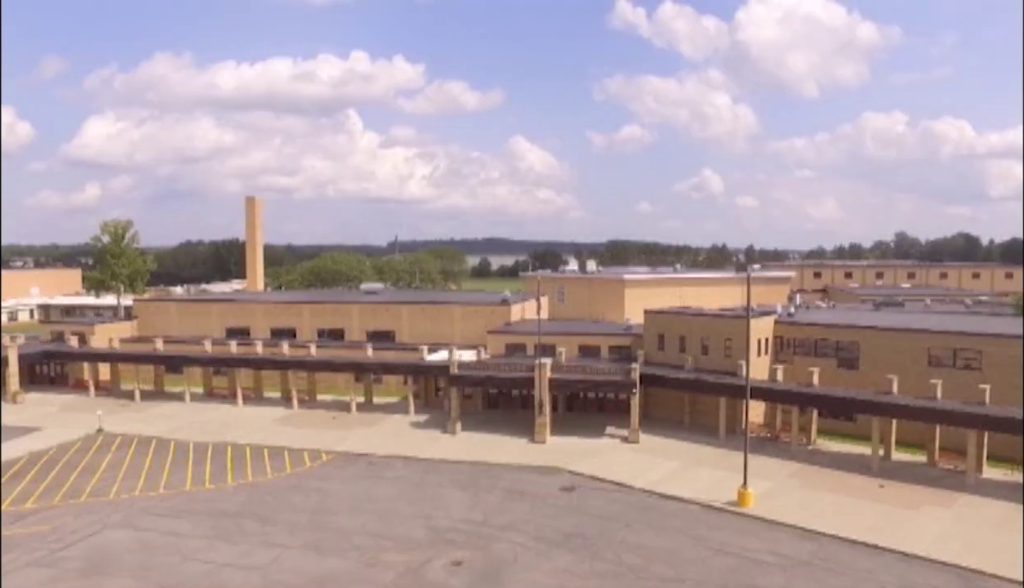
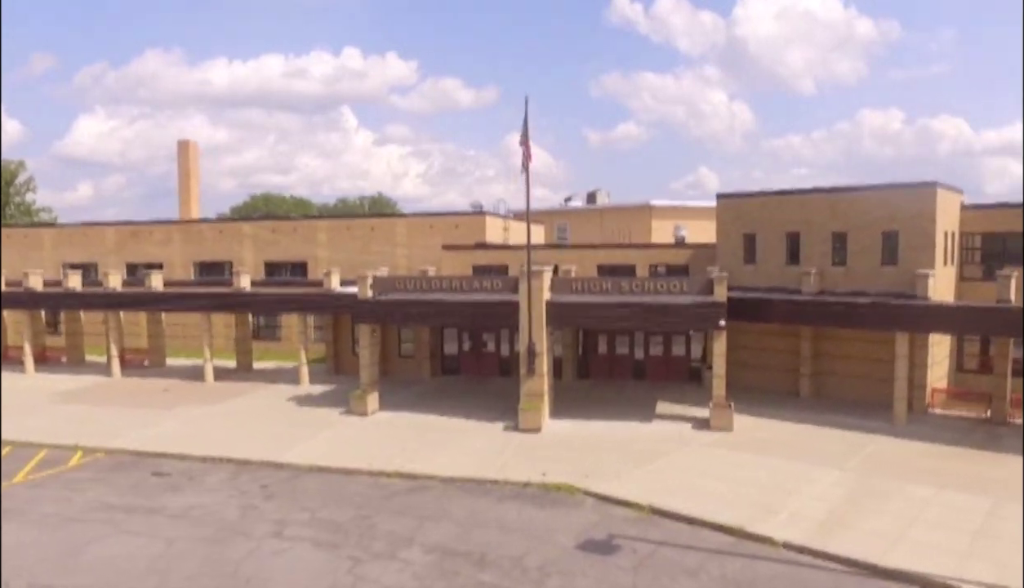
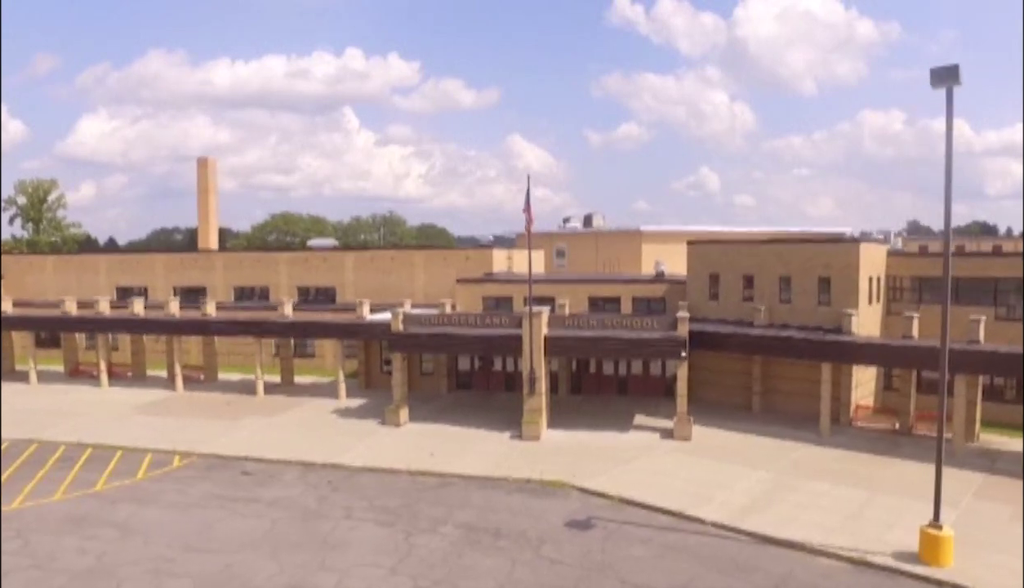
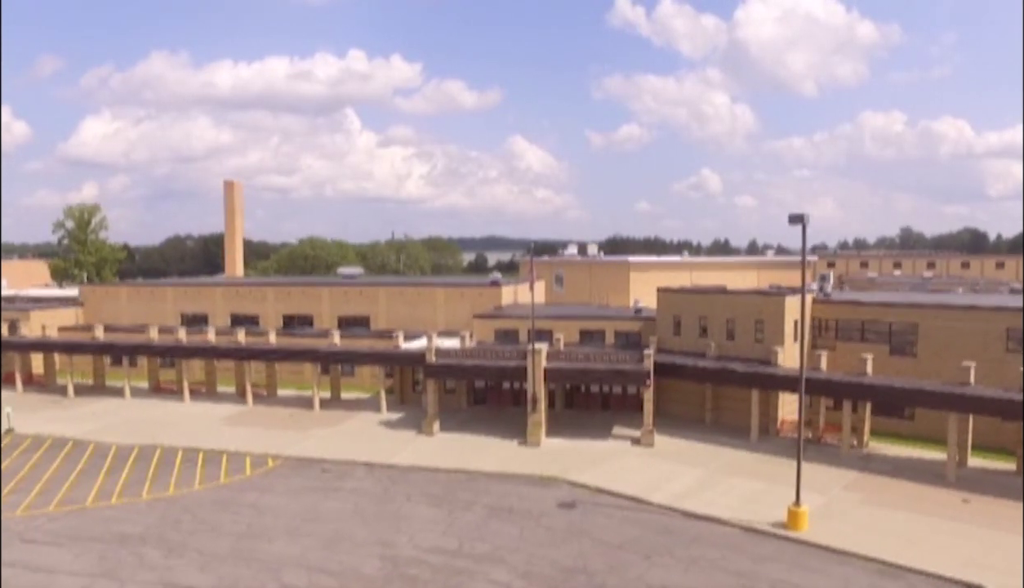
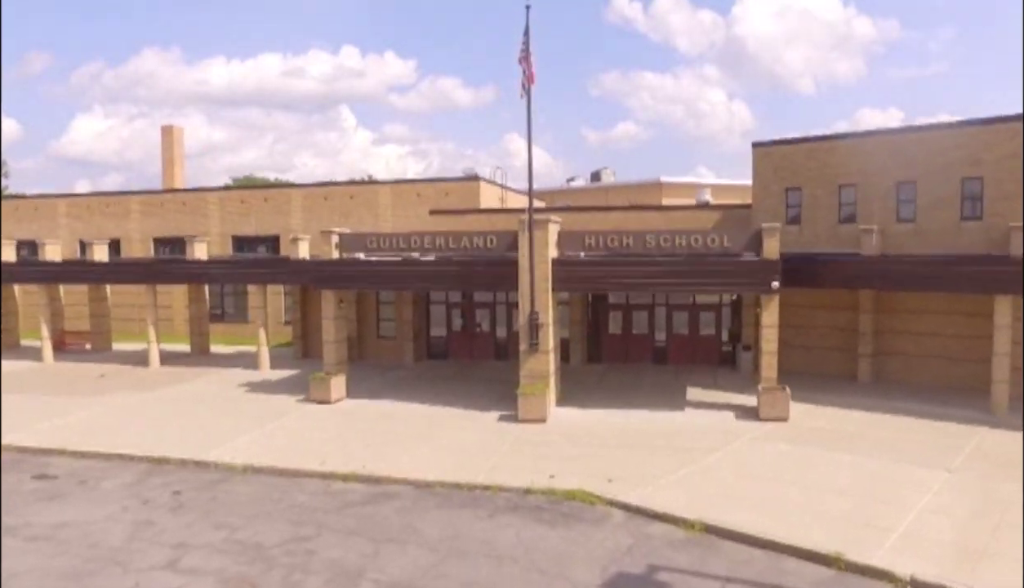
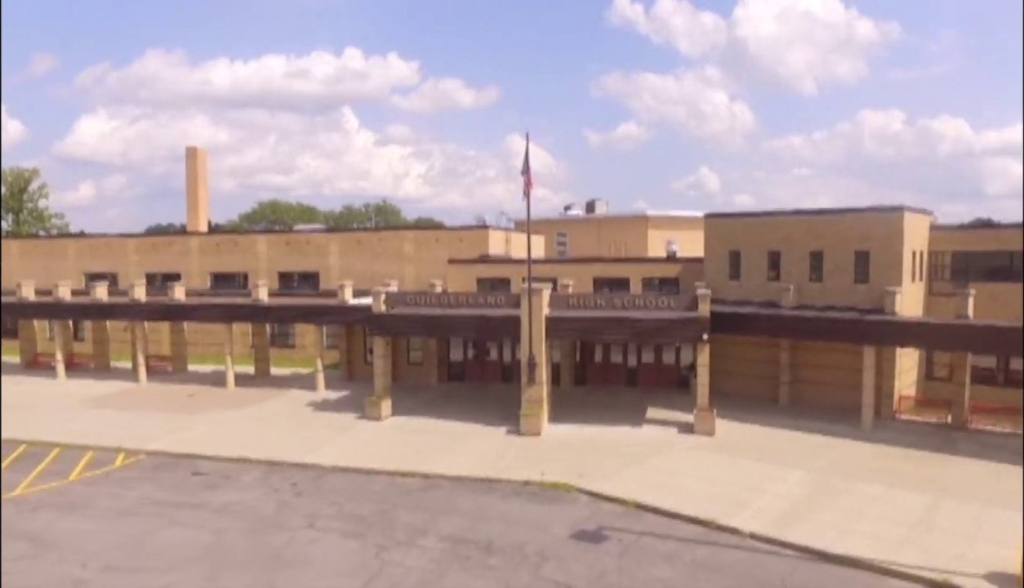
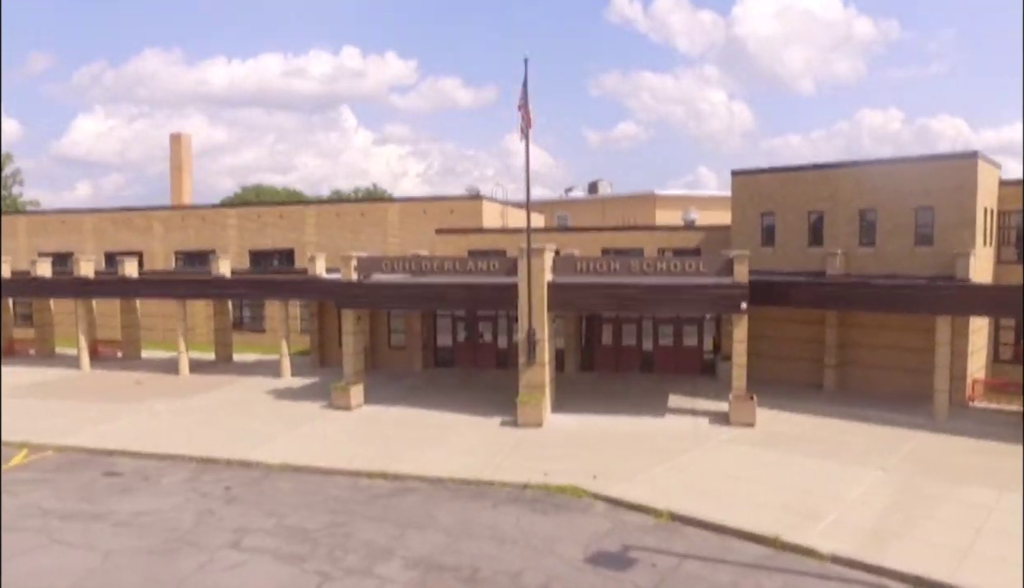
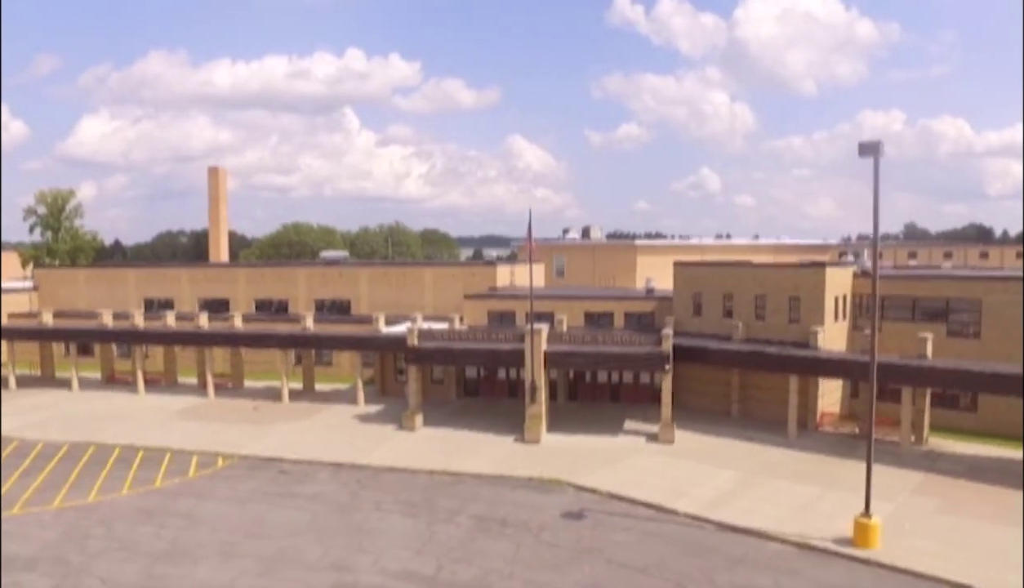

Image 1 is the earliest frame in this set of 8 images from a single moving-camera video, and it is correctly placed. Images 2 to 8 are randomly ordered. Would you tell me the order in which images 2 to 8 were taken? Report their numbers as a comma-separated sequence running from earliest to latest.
4, 8, 3, 6, 2, 7, 5
